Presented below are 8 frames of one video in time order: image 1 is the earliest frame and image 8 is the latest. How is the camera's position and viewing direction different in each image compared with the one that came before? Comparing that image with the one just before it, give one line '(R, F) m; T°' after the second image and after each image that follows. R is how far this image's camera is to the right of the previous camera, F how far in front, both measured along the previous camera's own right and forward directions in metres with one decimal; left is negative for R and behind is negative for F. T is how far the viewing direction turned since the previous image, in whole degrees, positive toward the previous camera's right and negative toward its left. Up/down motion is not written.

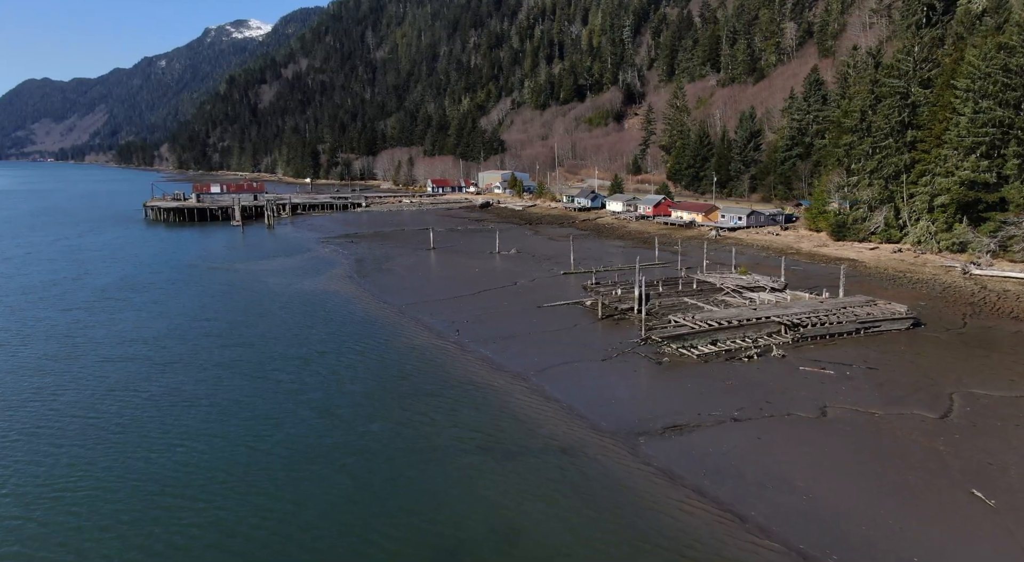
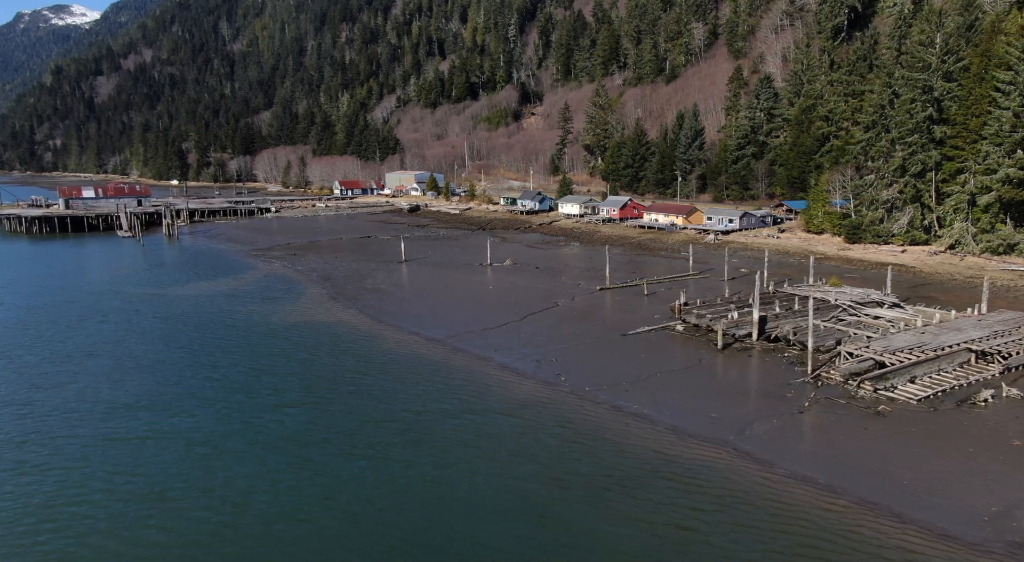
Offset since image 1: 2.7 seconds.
(-7.4, +7.1) m; +11°
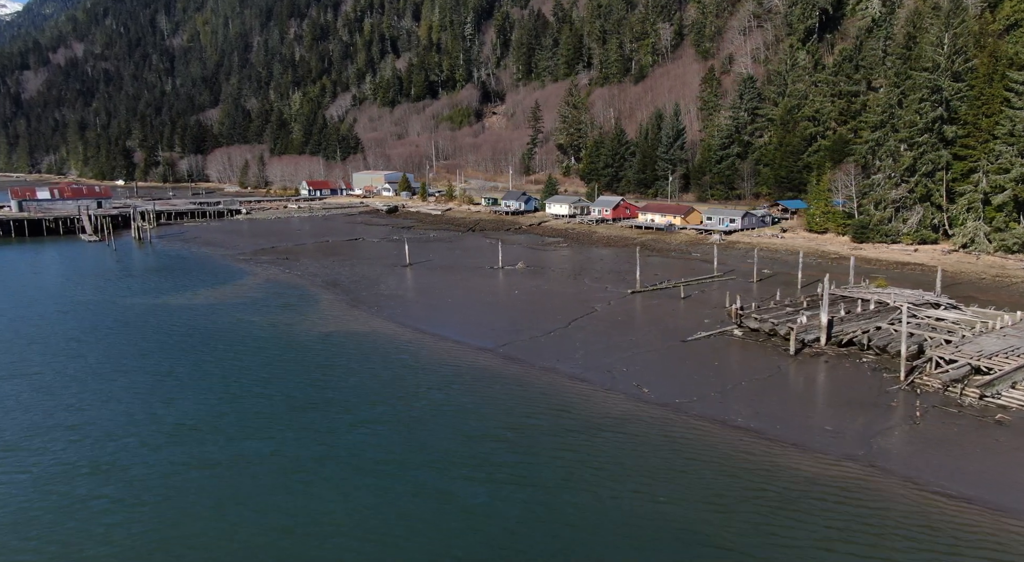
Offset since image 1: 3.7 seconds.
(-3.7, +1.6) m; +4°
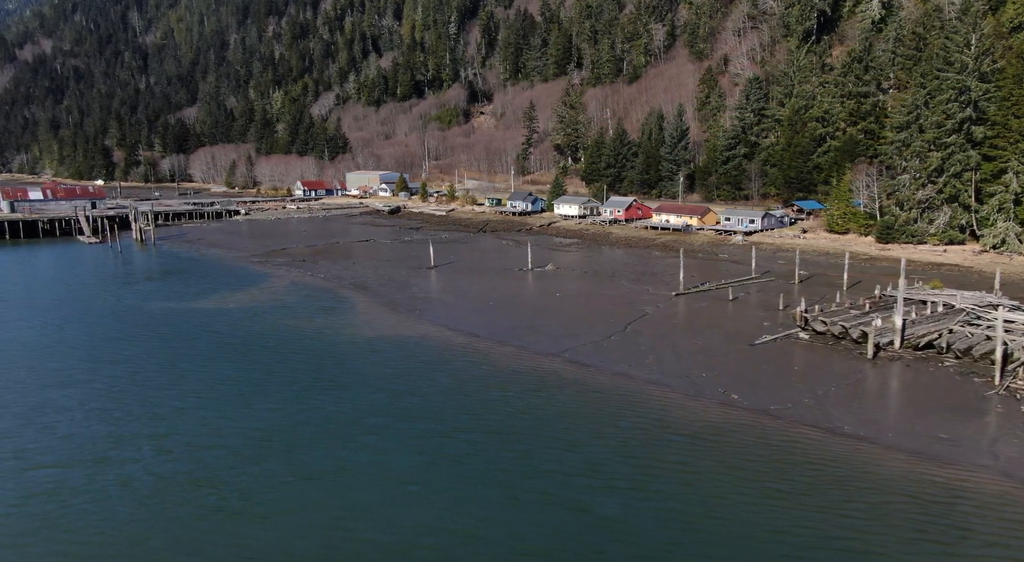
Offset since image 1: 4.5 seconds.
(-3.0, +0.9) m; +2°
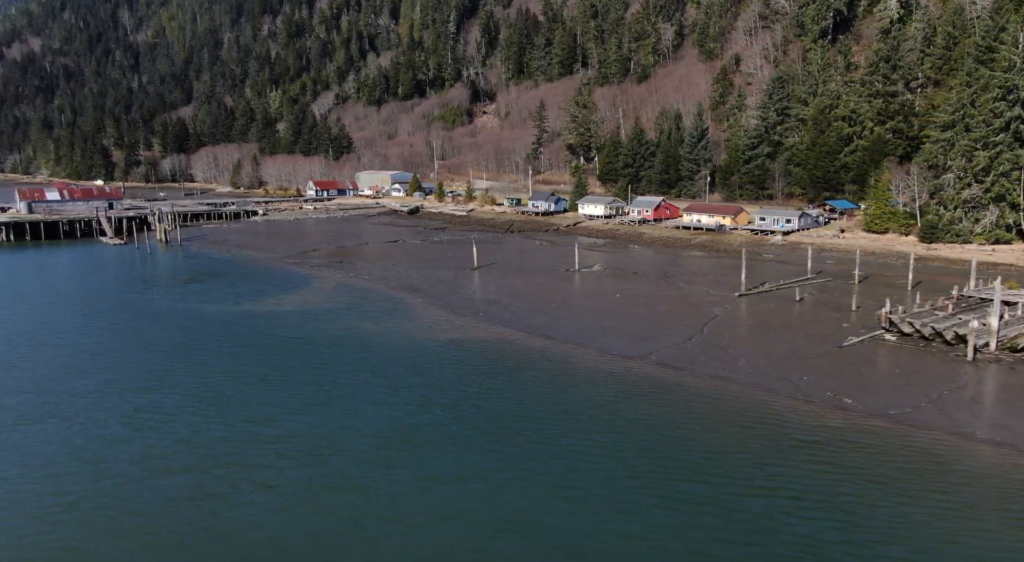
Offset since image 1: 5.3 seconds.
(-3.1, +0.7) m; +1°
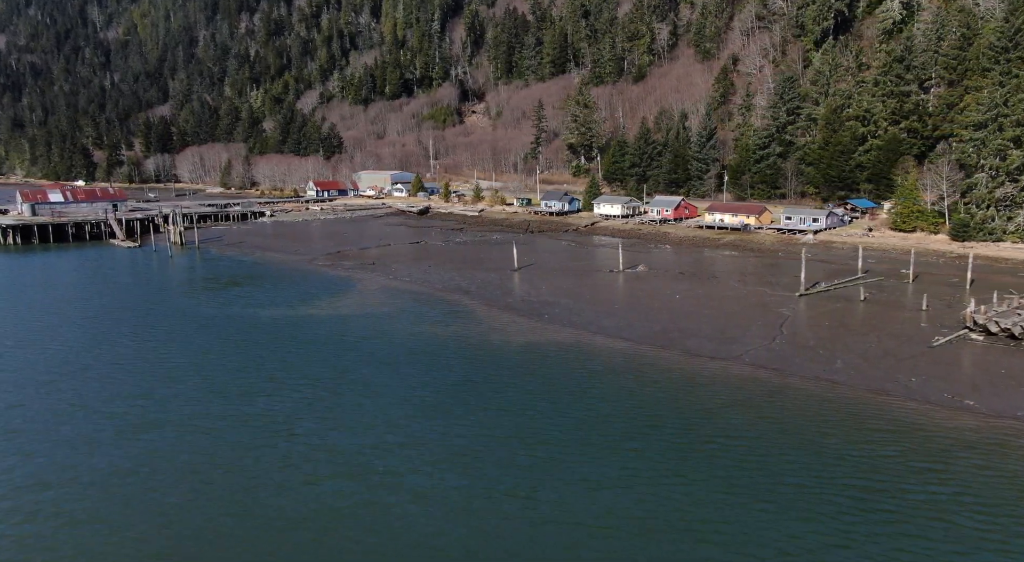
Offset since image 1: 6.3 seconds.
(-3.7, +0.7) m; +2°
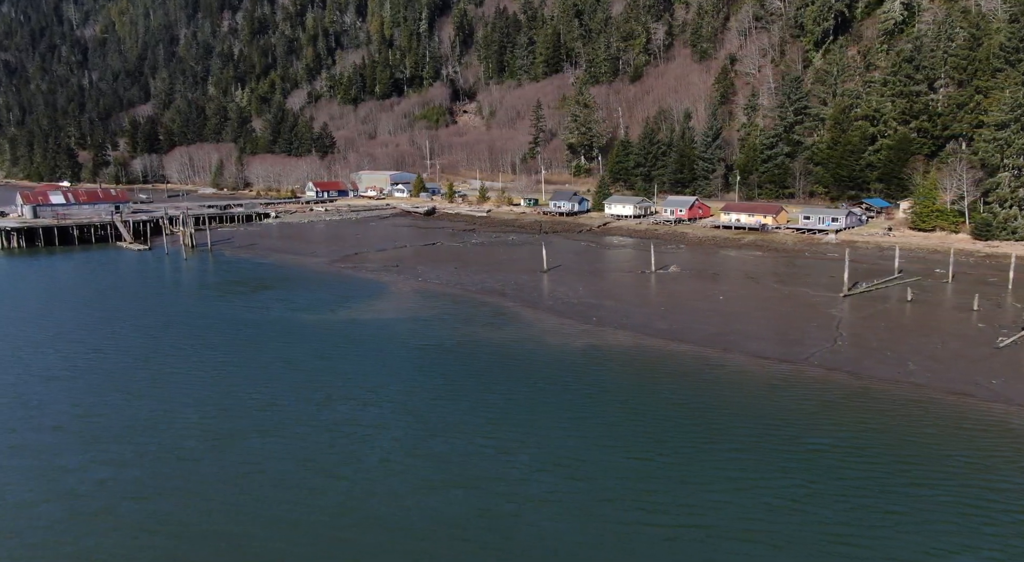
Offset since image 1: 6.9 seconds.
(-2.7, +0.6) m; +2°
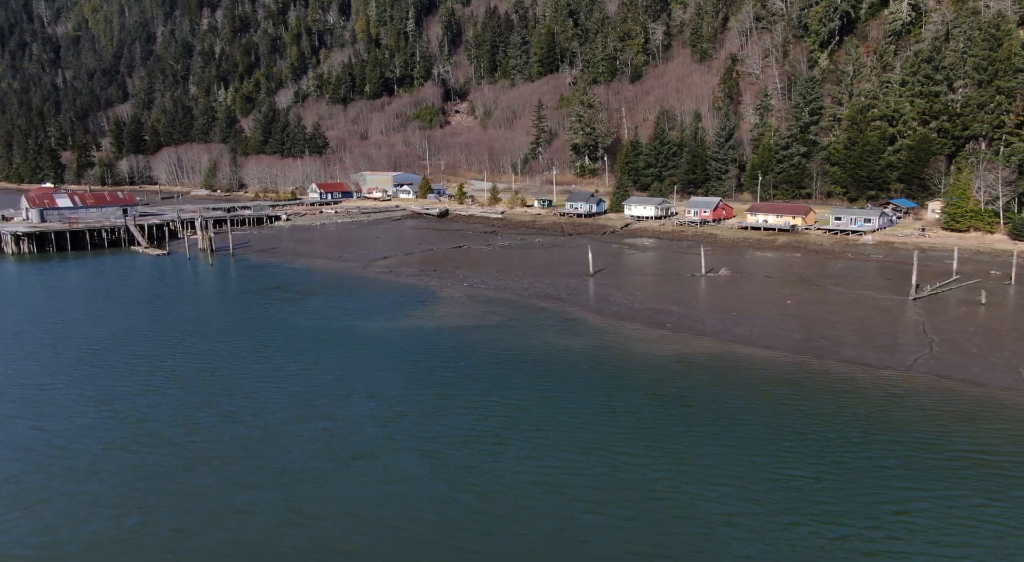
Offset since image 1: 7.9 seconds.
(-3.7, +1.2) m; +2°
